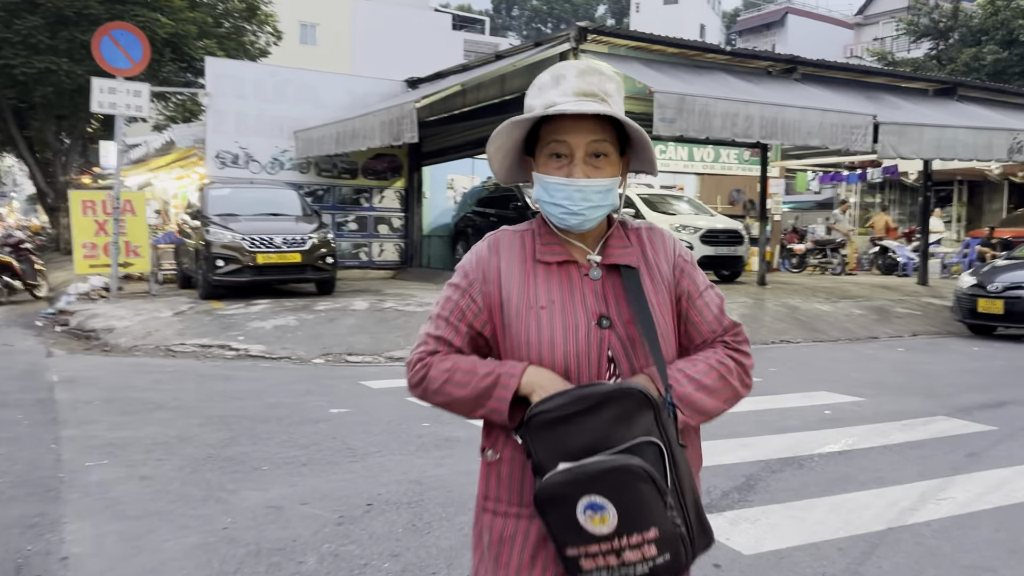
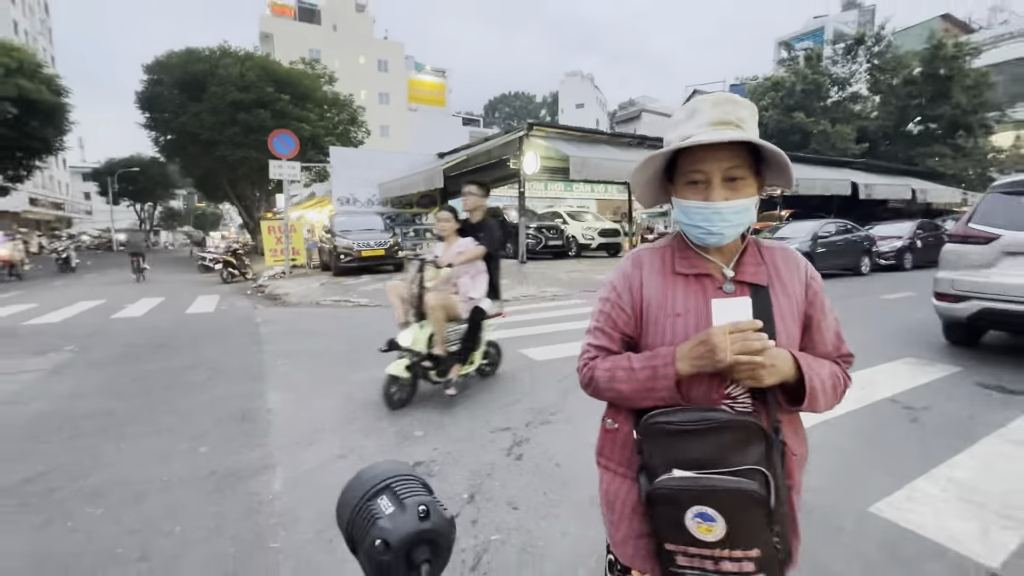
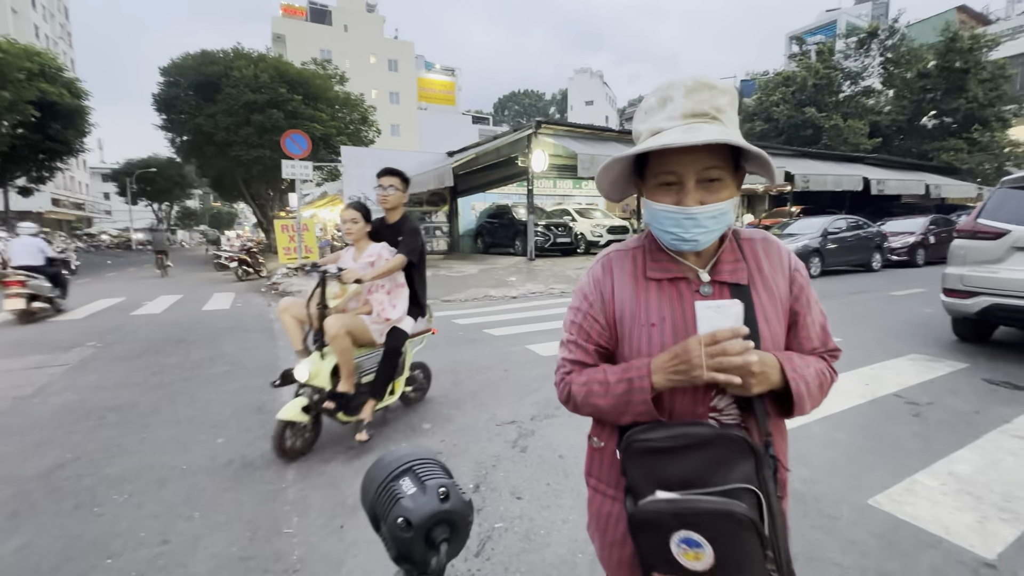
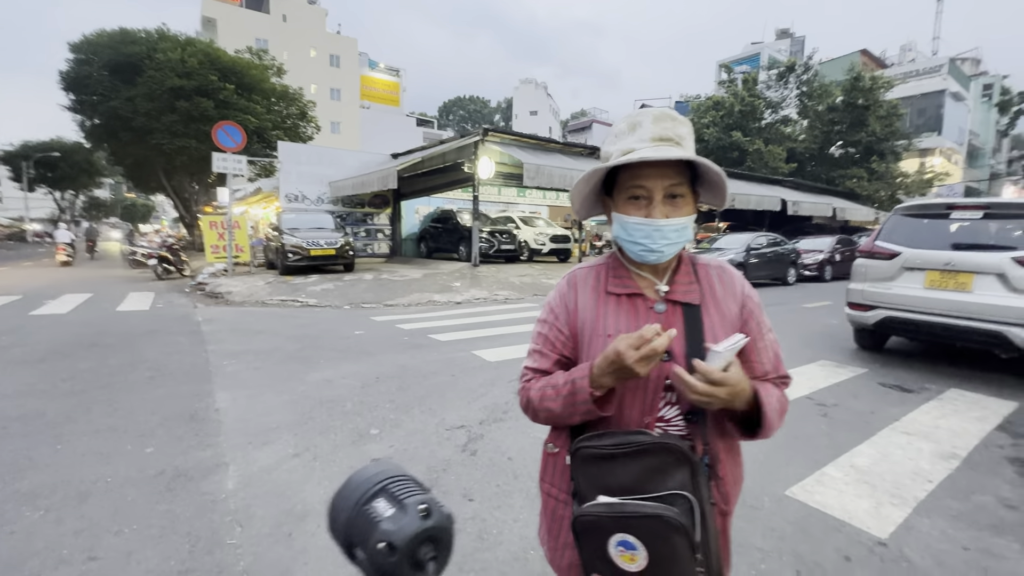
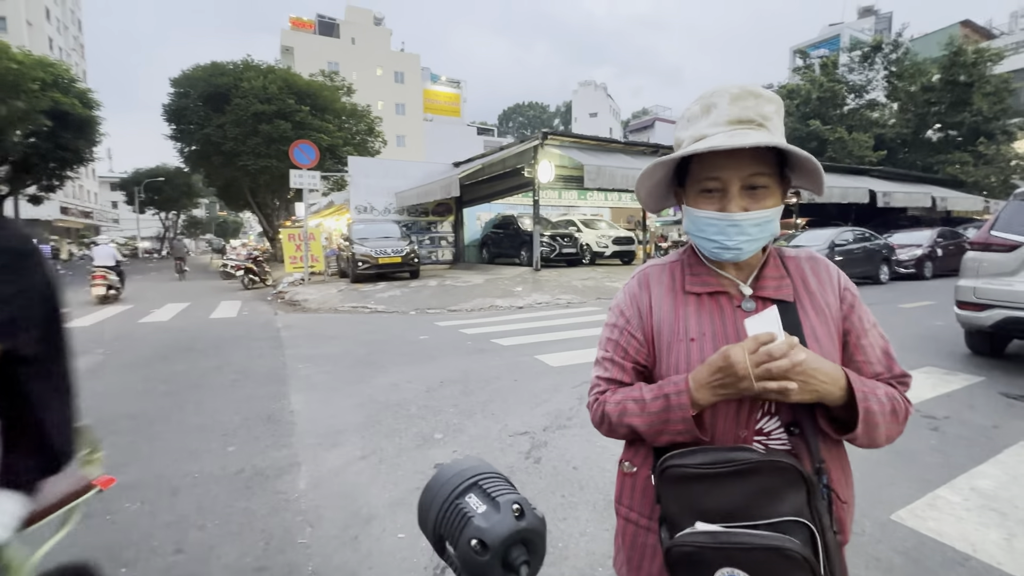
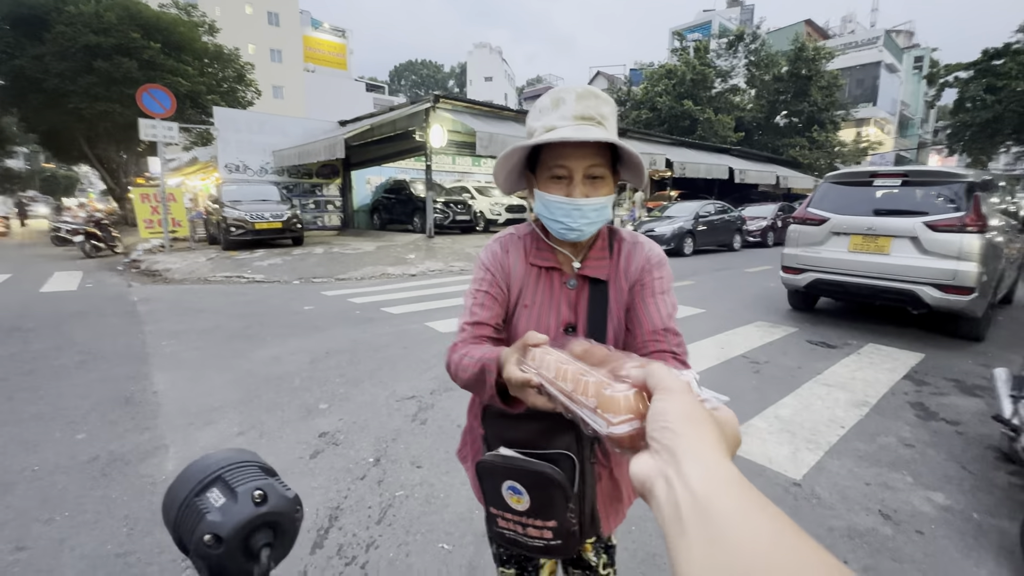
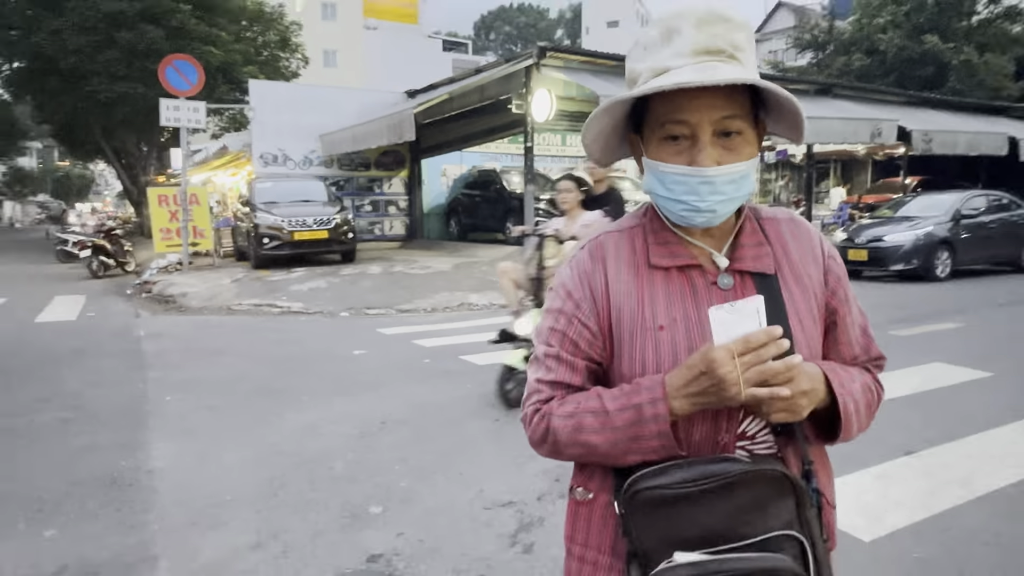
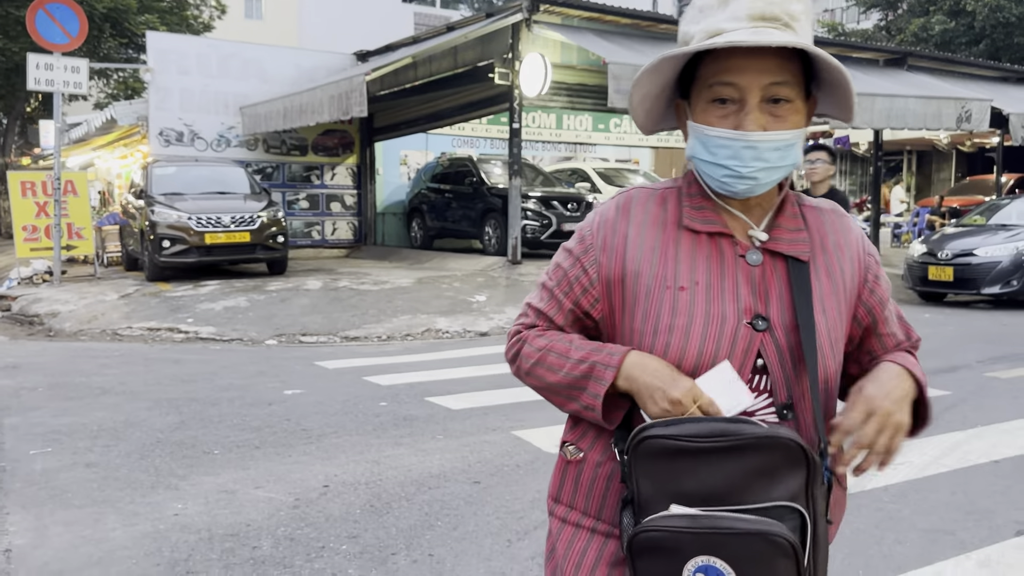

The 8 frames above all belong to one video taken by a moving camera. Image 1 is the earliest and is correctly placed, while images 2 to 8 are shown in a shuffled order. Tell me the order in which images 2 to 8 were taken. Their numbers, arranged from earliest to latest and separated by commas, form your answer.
8, 7, 2, 3, 5, 4, 6
